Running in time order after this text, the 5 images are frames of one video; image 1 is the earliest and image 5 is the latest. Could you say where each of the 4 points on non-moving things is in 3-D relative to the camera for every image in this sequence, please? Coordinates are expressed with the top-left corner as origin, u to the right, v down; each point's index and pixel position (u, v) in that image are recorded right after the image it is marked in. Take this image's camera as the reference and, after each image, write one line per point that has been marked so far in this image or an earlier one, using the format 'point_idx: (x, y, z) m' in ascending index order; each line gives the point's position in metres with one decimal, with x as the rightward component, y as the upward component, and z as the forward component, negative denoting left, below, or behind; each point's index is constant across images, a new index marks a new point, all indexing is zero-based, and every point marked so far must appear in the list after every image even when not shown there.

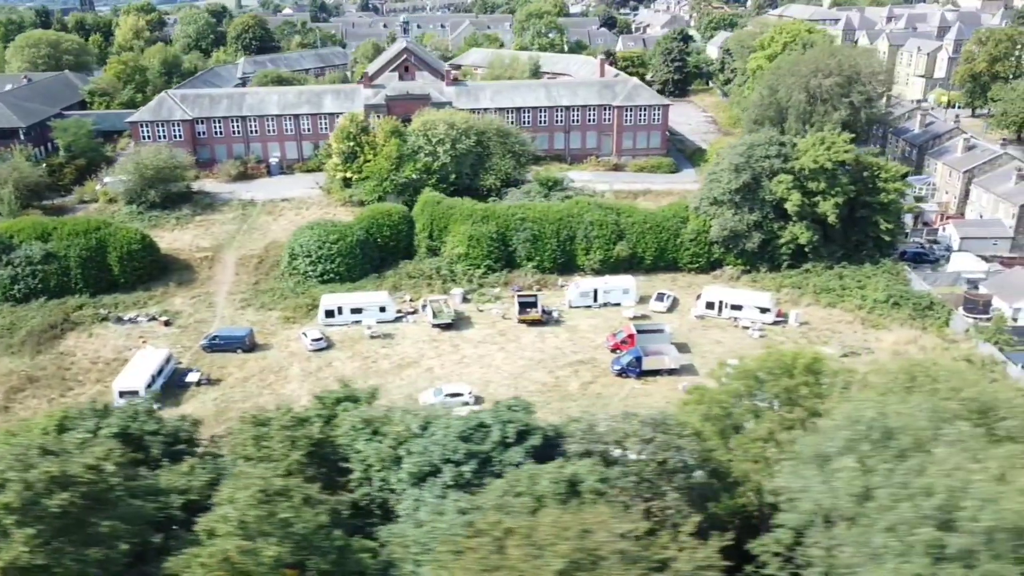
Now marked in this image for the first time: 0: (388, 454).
0: (-1.7, -2.3, +11.3) m
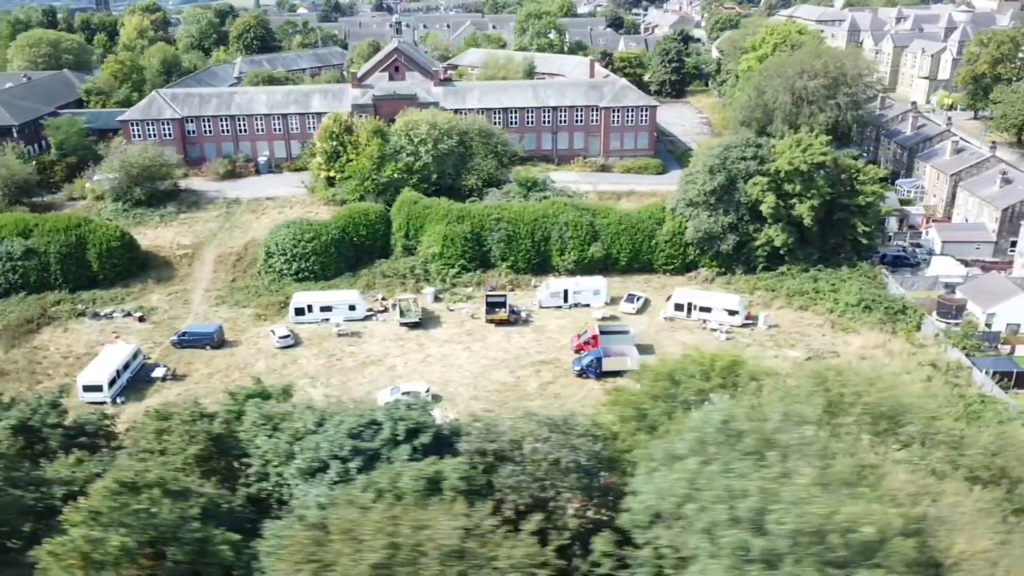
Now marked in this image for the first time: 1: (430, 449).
0: (-3.2, -2.3, +11.5) m
1: (-1.2, -2.3, +11.4) m
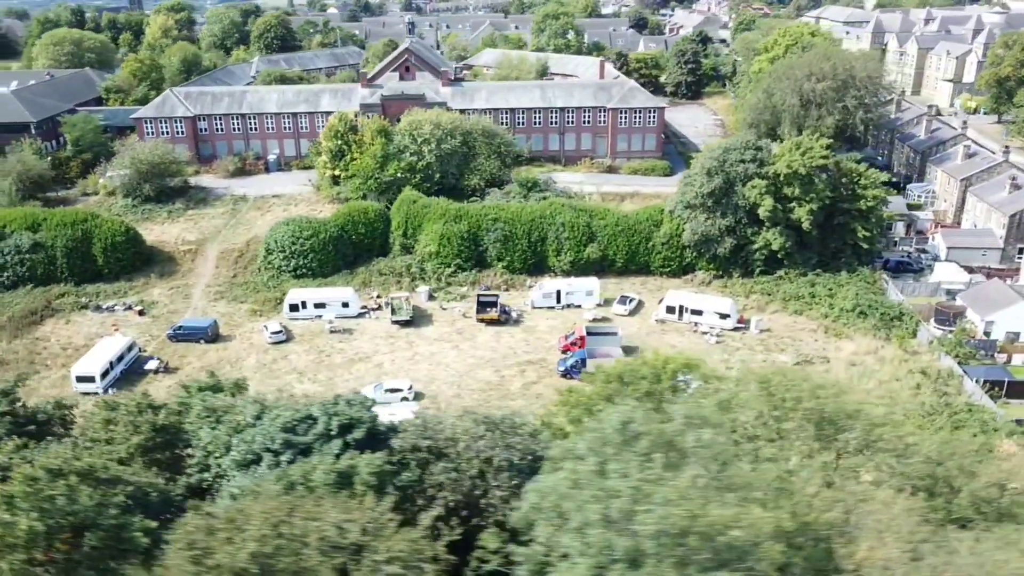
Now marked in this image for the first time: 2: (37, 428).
0: (-4.2, -2.2, +11.7) m
1: (-2.1, -2.2, +11.6) m
2: (-8.1, -2.4, +13.9) m
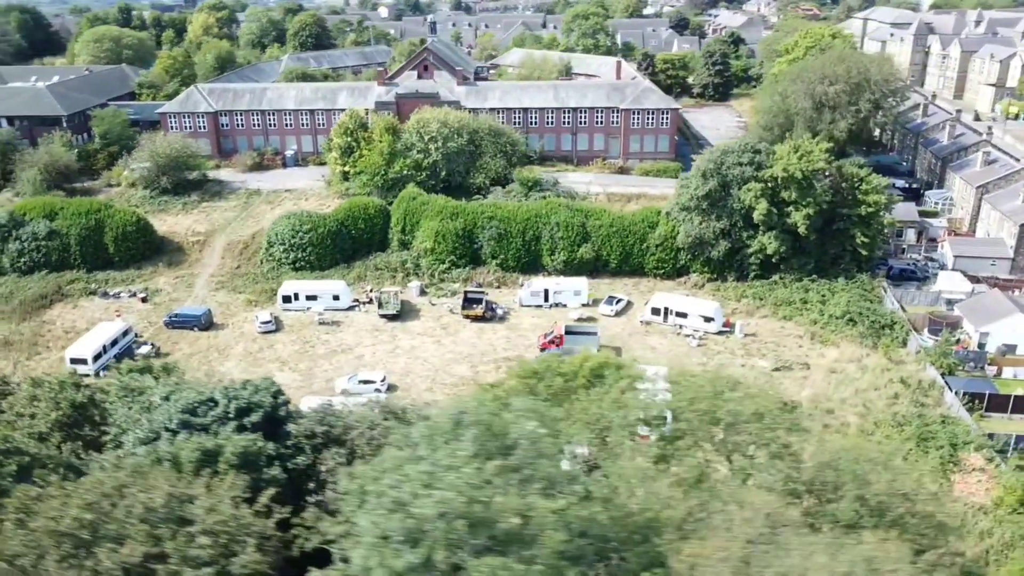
0: (-5.8, -2.0, +12.4) m
1: (-3.8, -2.1, +12.1) m
2: (-9.6, -2.1, +14.8) m
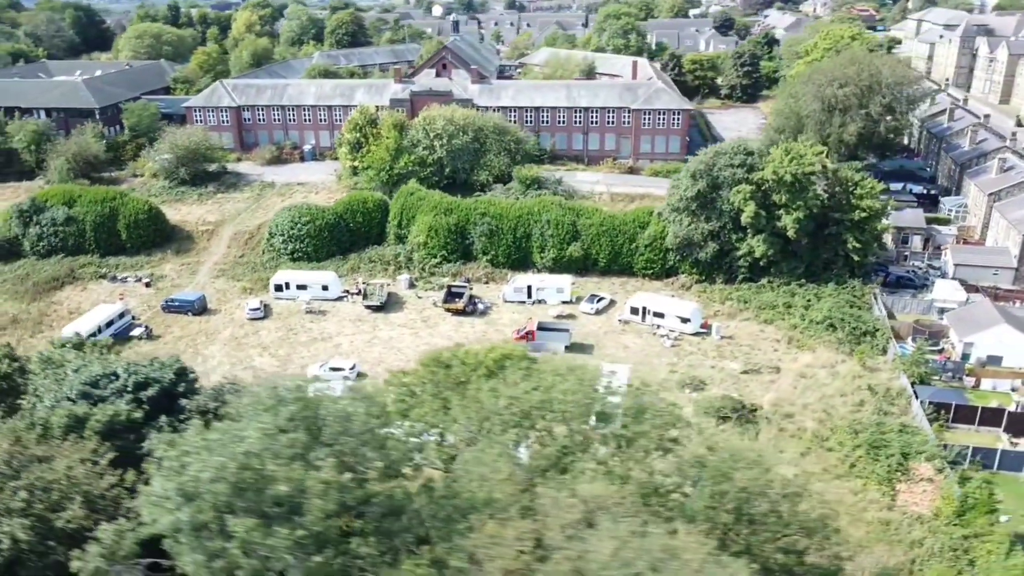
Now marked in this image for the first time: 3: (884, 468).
0: (-7.7, -1.7, +13.3) m
1: (-5.6, -1.8, +12.9) m
2: (-11.3, -1.7, +16.0) m
3: (+9.2, -4.5, +19.9) m
